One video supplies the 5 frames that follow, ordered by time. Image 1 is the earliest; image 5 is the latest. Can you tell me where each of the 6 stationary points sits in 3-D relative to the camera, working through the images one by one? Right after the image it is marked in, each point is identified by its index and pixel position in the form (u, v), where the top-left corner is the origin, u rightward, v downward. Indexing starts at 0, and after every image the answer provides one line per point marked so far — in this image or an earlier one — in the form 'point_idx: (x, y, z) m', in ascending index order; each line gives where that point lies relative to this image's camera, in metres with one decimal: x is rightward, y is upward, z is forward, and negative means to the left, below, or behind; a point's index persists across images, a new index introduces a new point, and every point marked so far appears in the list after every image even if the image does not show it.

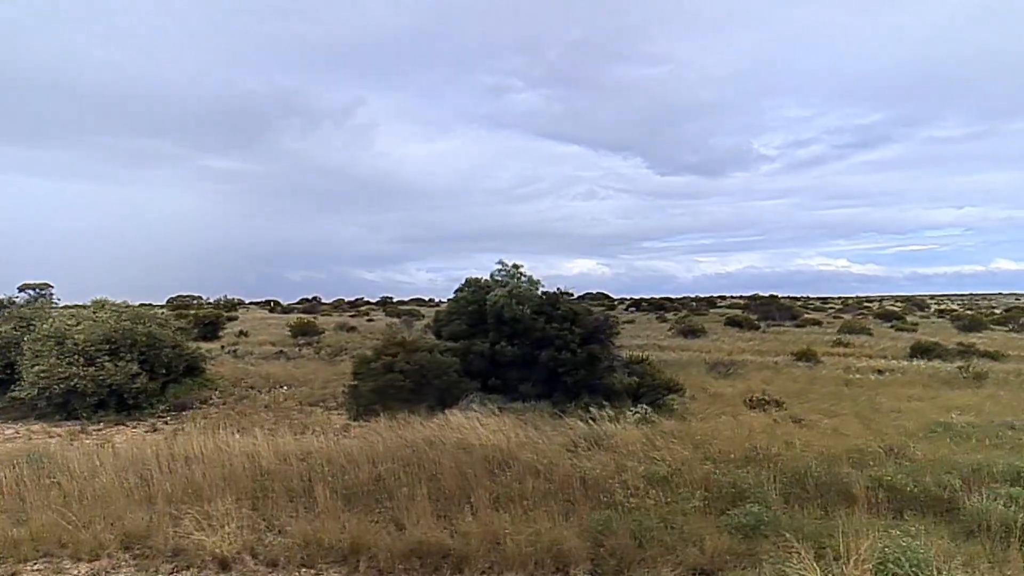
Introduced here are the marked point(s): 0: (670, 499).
0: (+1.3, -1.7, +5.3) m
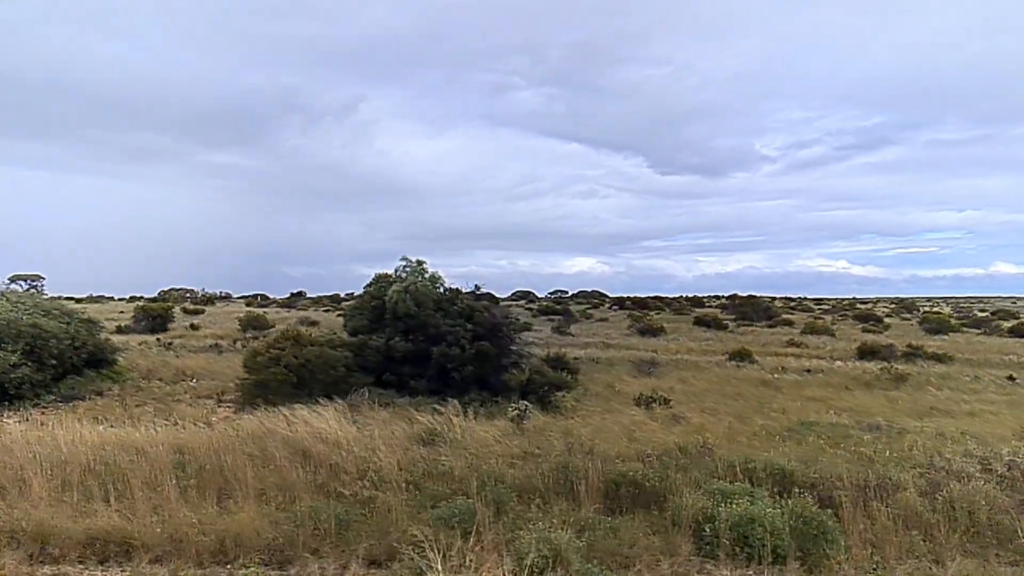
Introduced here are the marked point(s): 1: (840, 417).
0: (-0.8, -1.6, +5.4) m
1: (+5.7, -2.2, +11.7) m
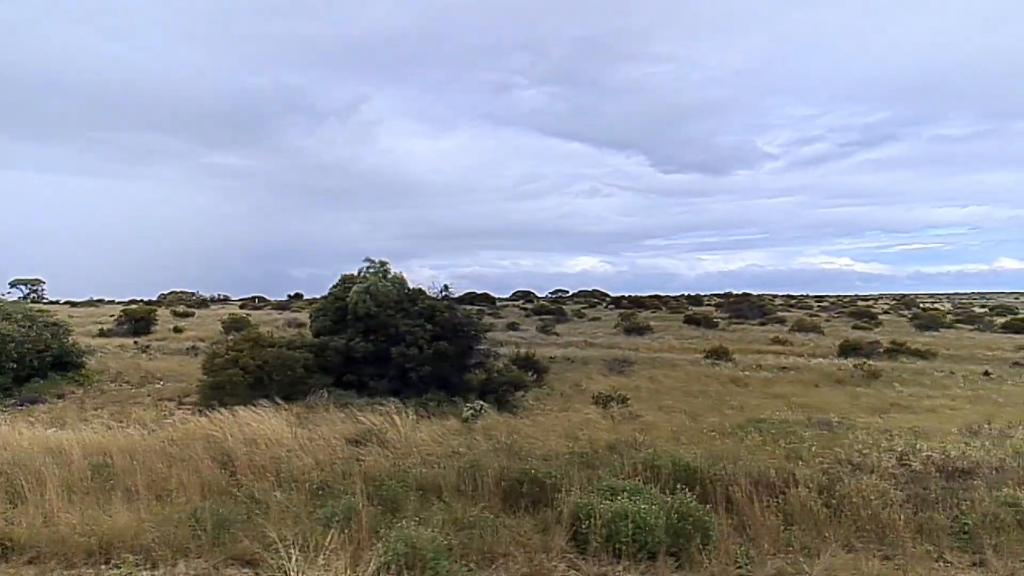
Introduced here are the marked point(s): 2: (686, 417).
0: (-1.6, -1.6, +5.4) m
1: (+4.9, -2.2, +11.7) m
2: (+2.9, -2.2, +11.3) m
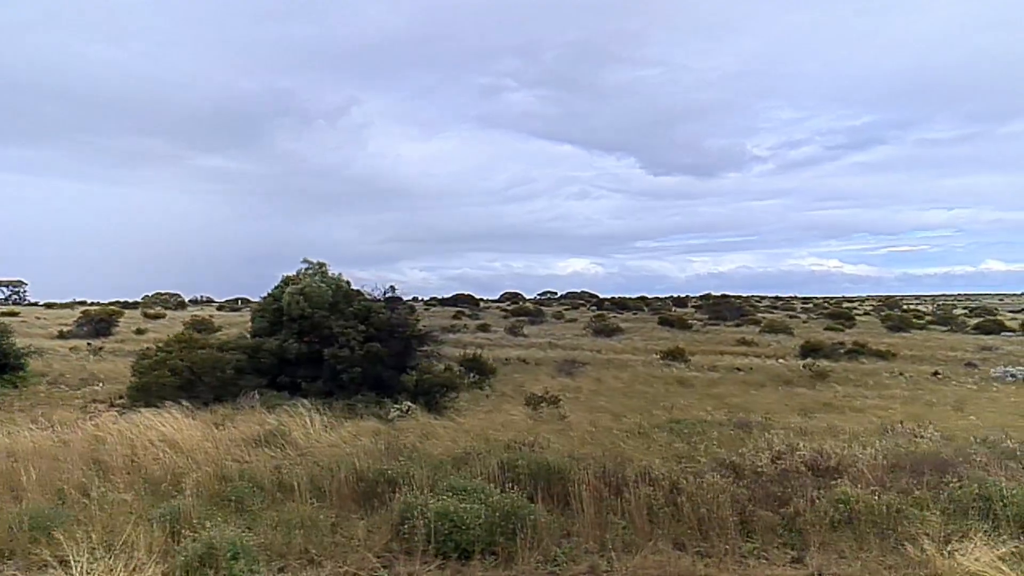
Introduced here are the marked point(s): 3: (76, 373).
0: (-2.8, -1.6, +5.4) m
1: (+3.6, -2.2, +11.8) m
2: (+1.7, -2.2, +11.4) m
3: (-10.8, -2.1, +16.7) m
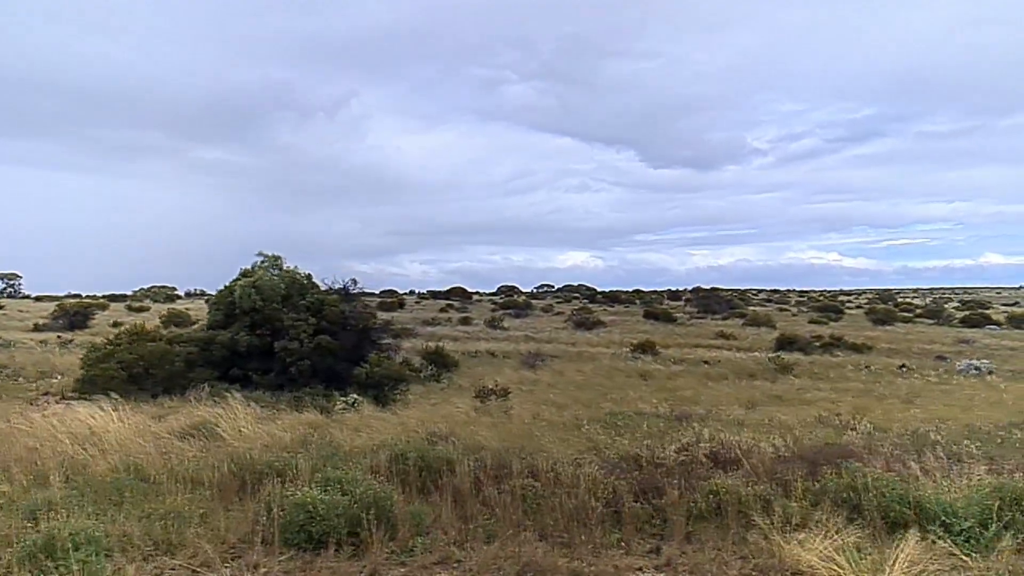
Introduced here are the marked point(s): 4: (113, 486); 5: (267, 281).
0: (-3.7, -1.6, +5.4) m
1: (+2.7, -2.1, +11.8) m
2: (+0.7, -2.1, +11.4) m
3: (-11.8, -1.9, +16.7) m
4: (-3.1, -1.5, +5.2) m
5: (-4.9, +0.1, +13.8) m
